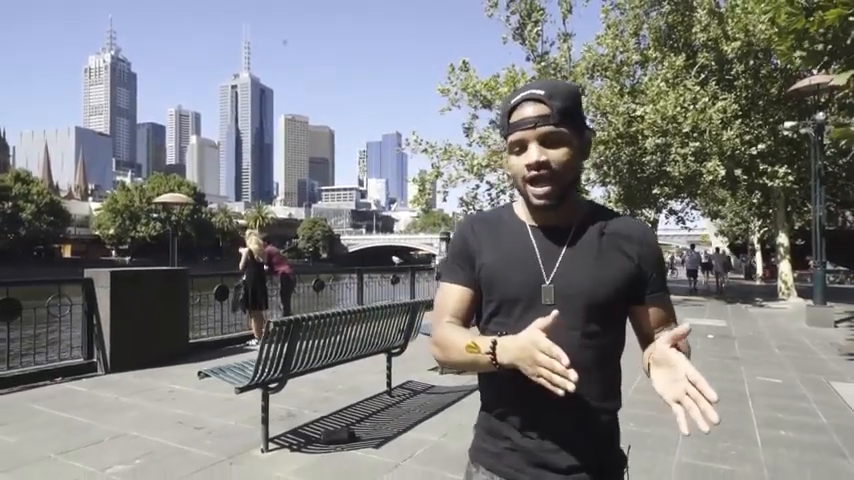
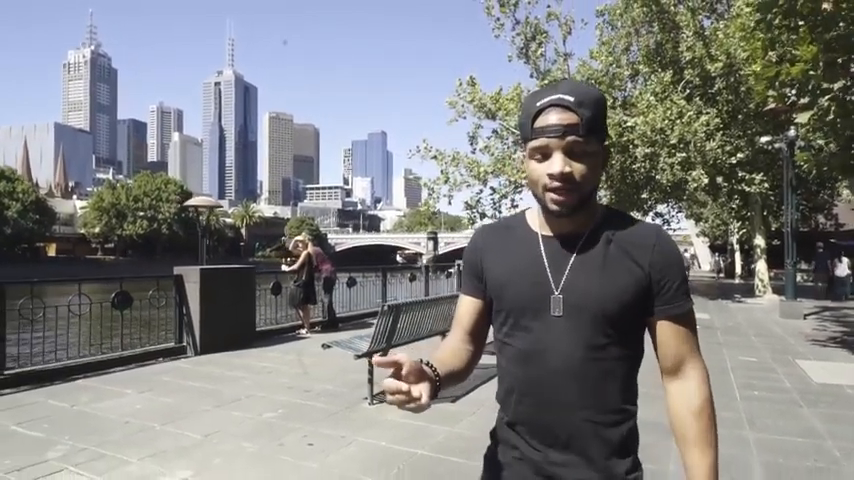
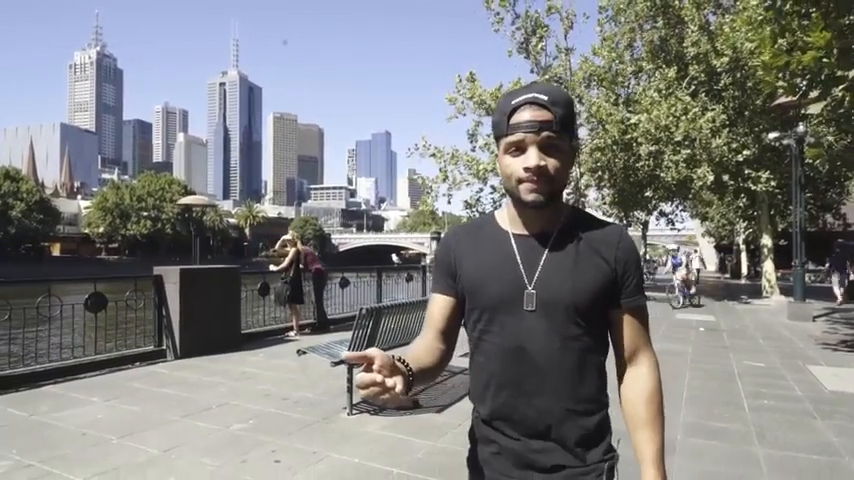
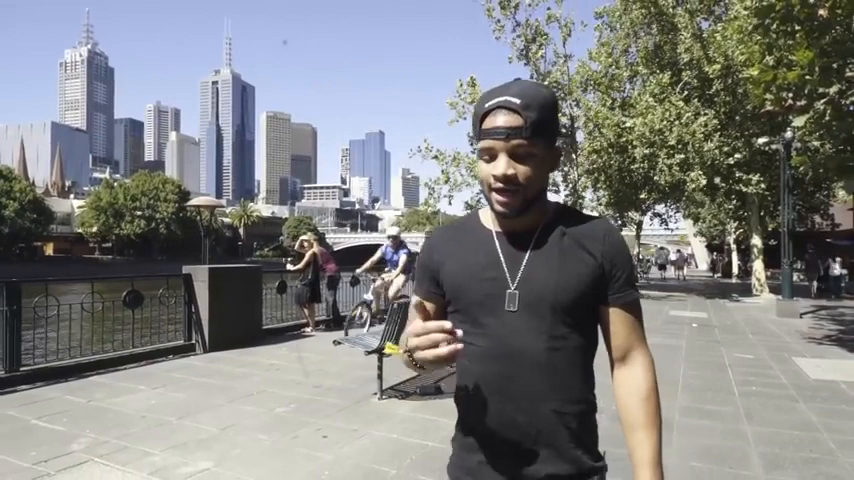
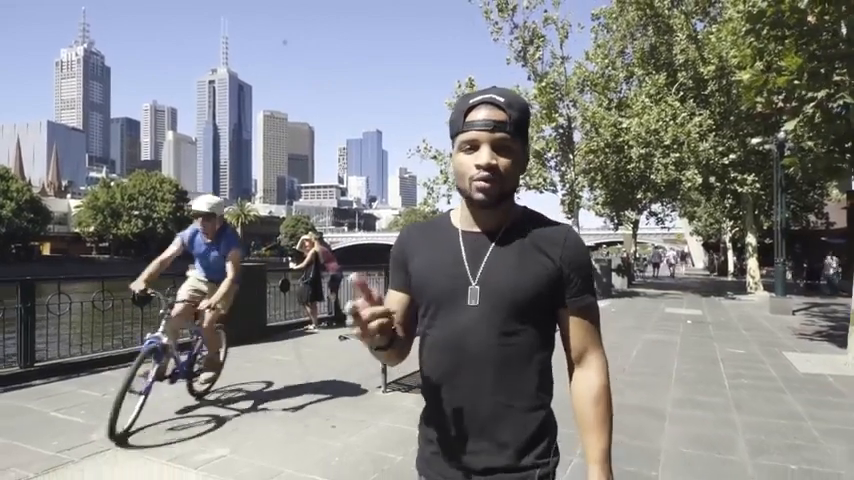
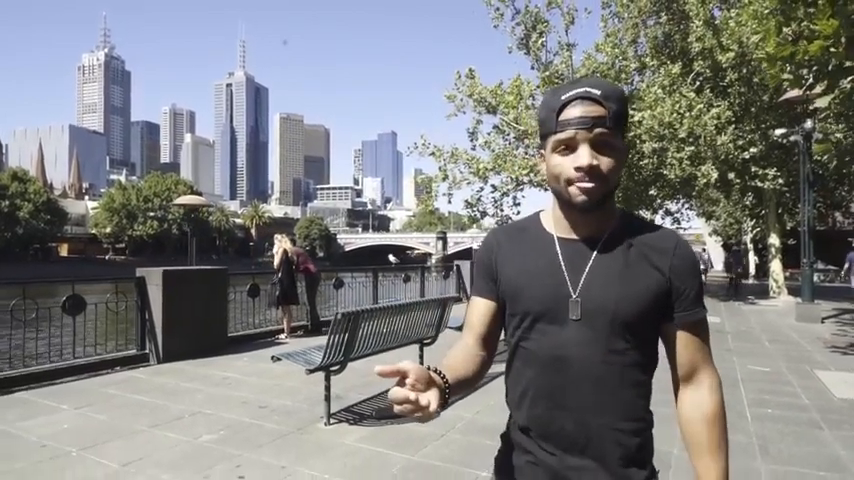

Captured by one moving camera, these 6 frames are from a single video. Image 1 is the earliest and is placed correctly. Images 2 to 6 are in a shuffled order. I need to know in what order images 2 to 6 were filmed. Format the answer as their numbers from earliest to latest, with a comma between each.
6, 3, 2, 4, 5
